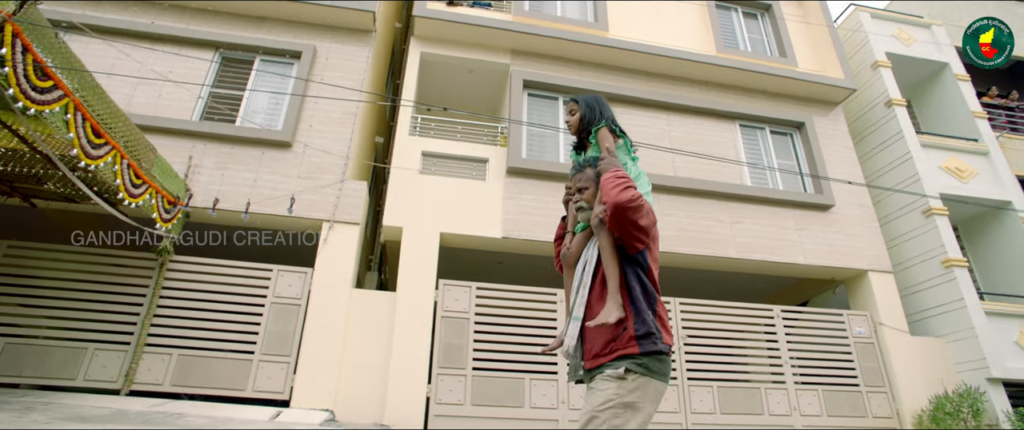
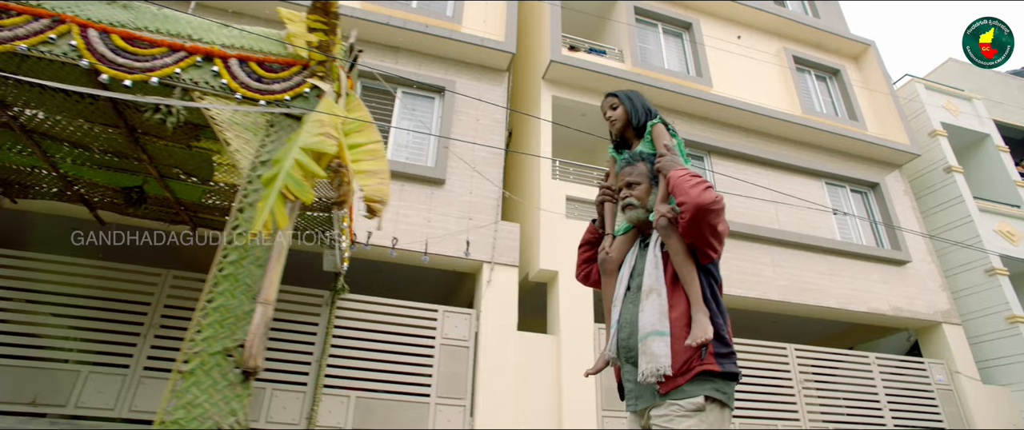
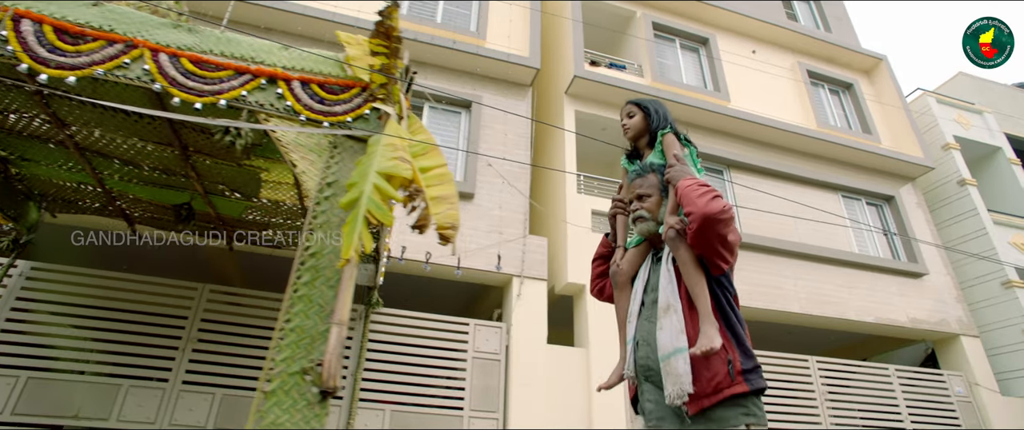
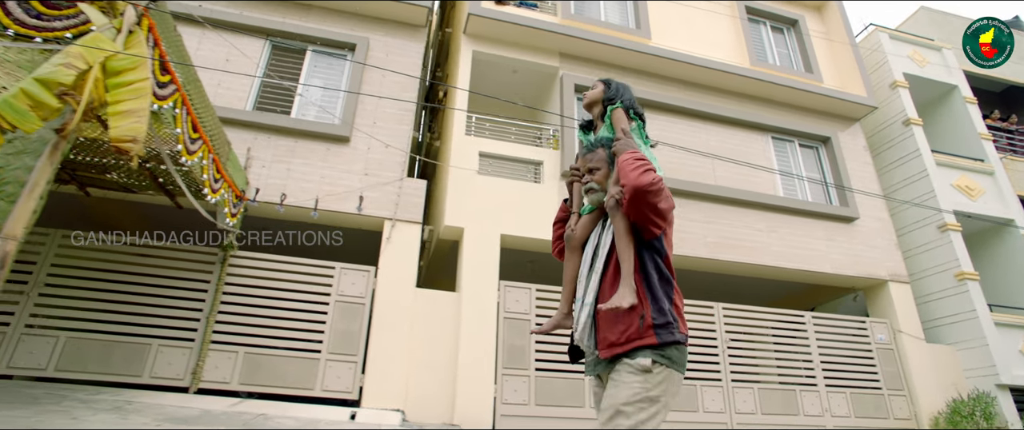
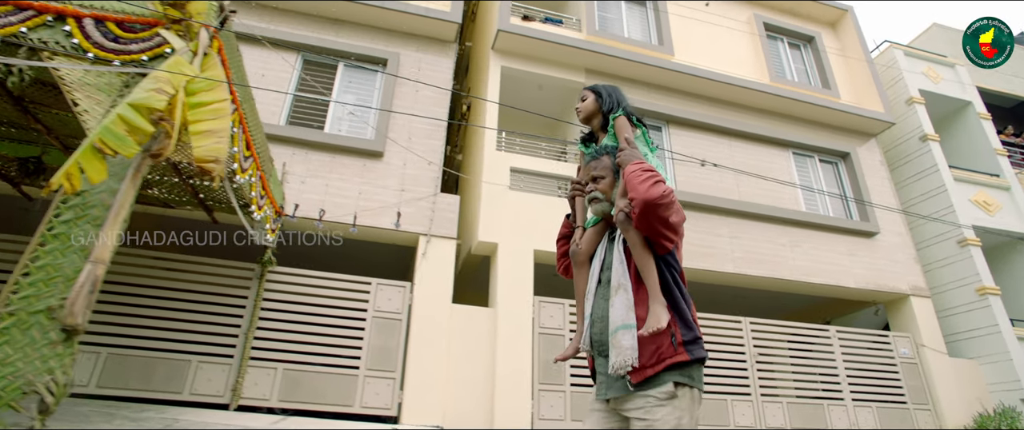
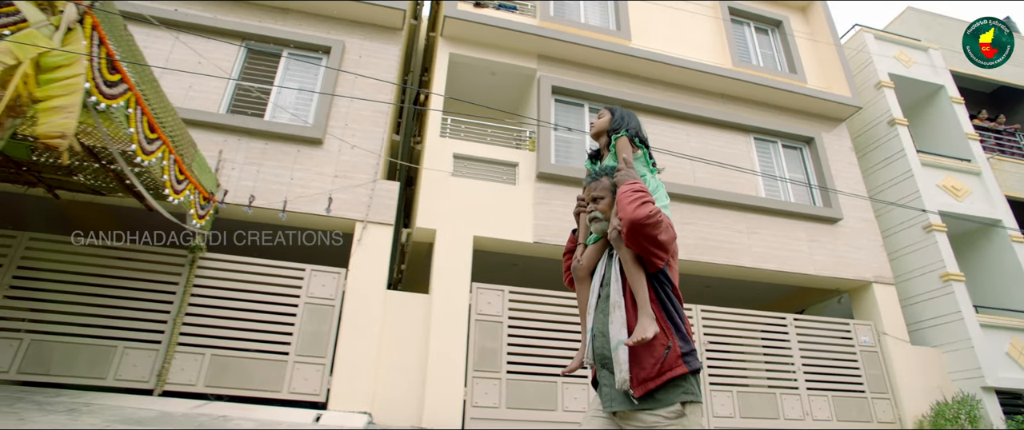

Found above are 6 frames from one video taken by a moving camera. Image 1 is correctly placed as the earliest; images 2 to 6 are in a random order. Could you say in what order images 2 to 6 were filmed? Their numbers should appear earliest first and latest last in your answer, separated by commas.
6, 4, 5, 2, 3
